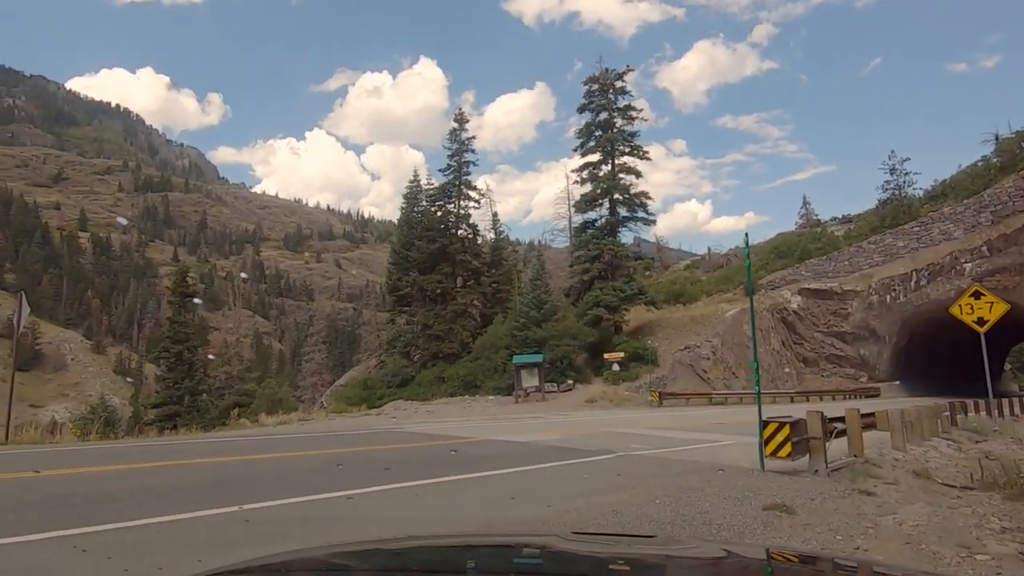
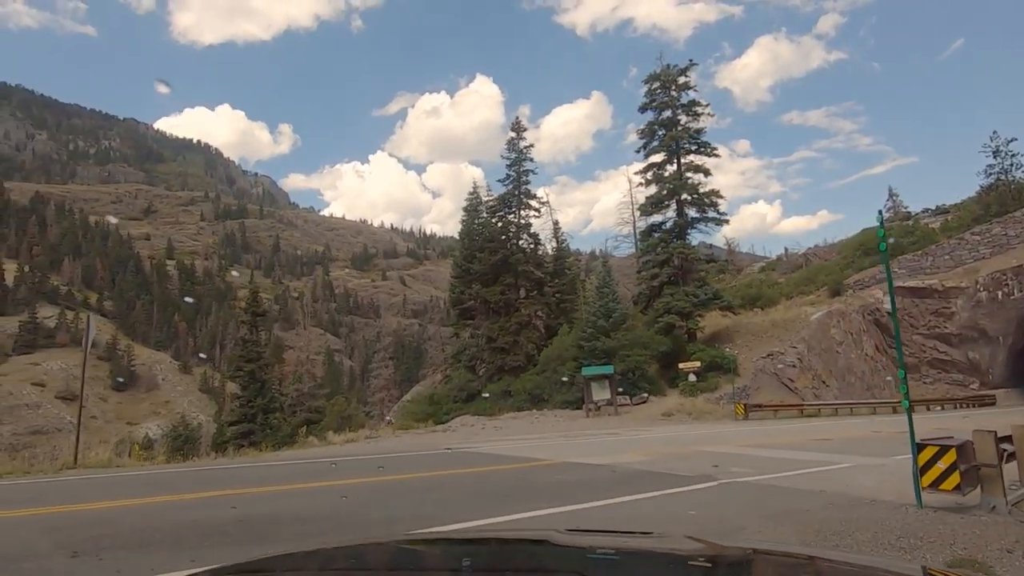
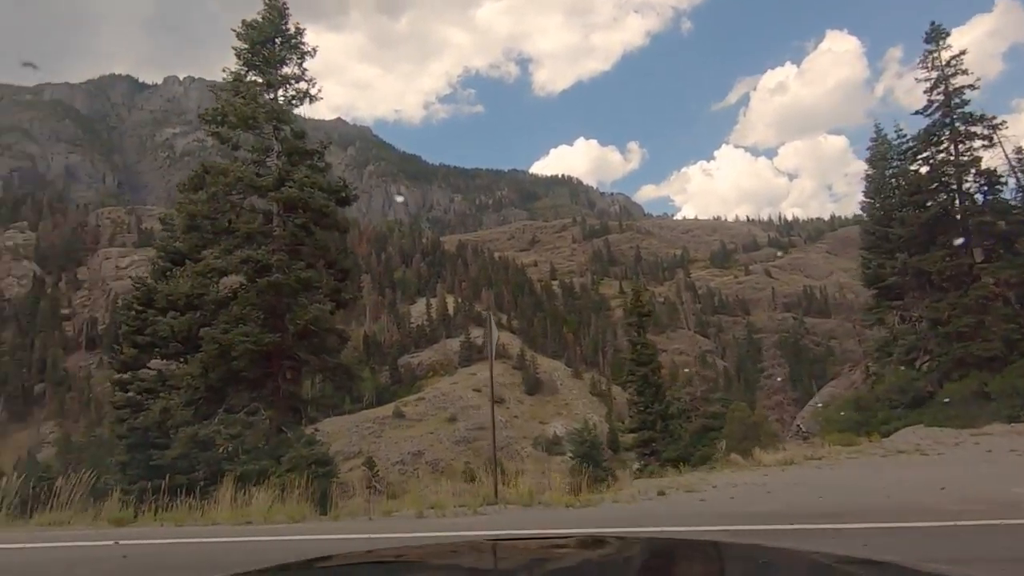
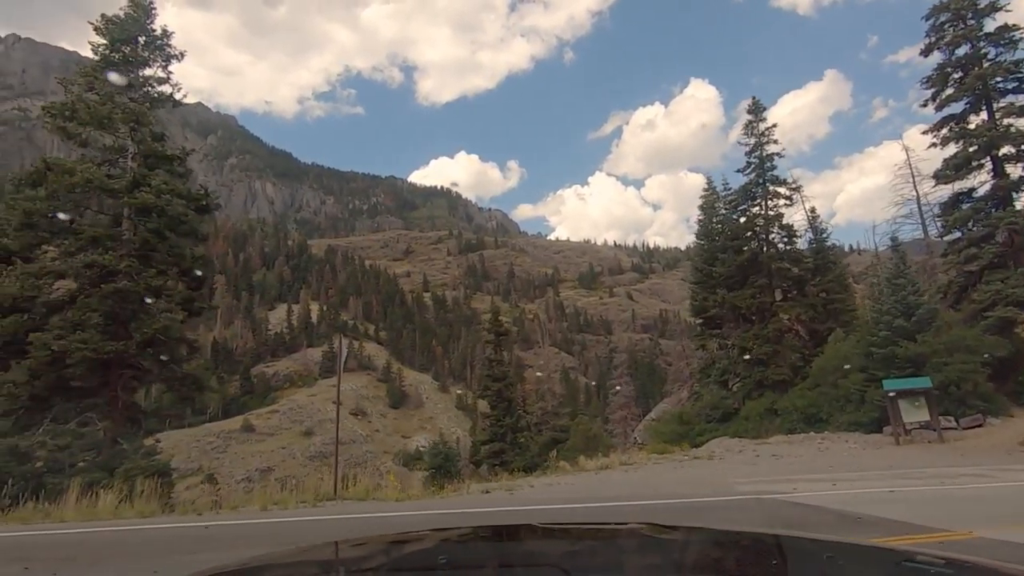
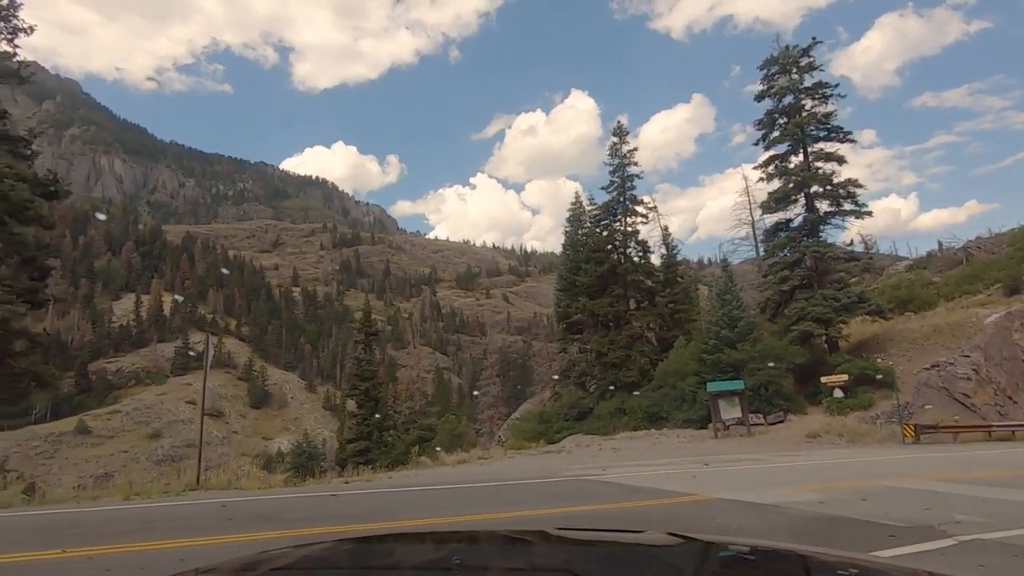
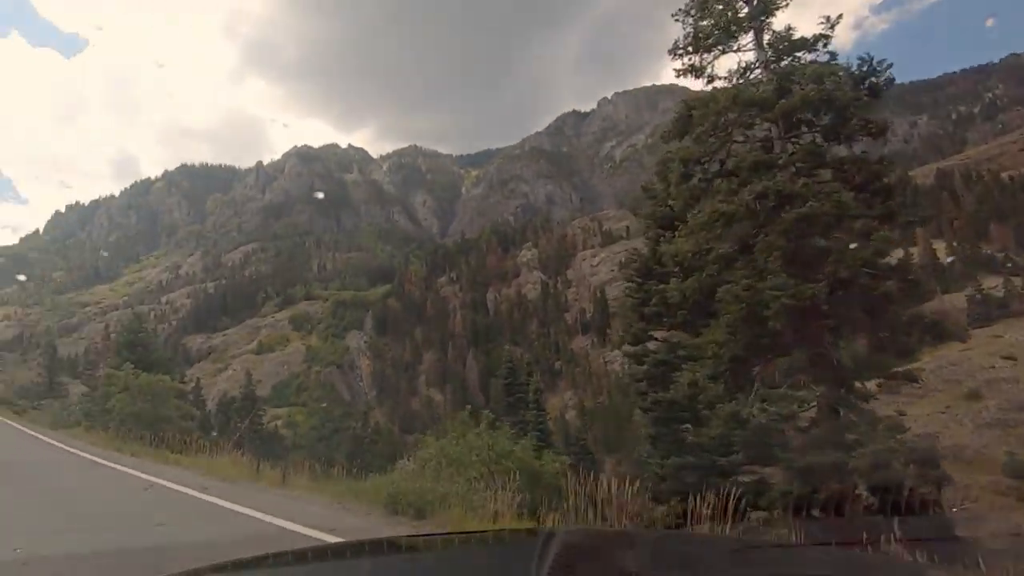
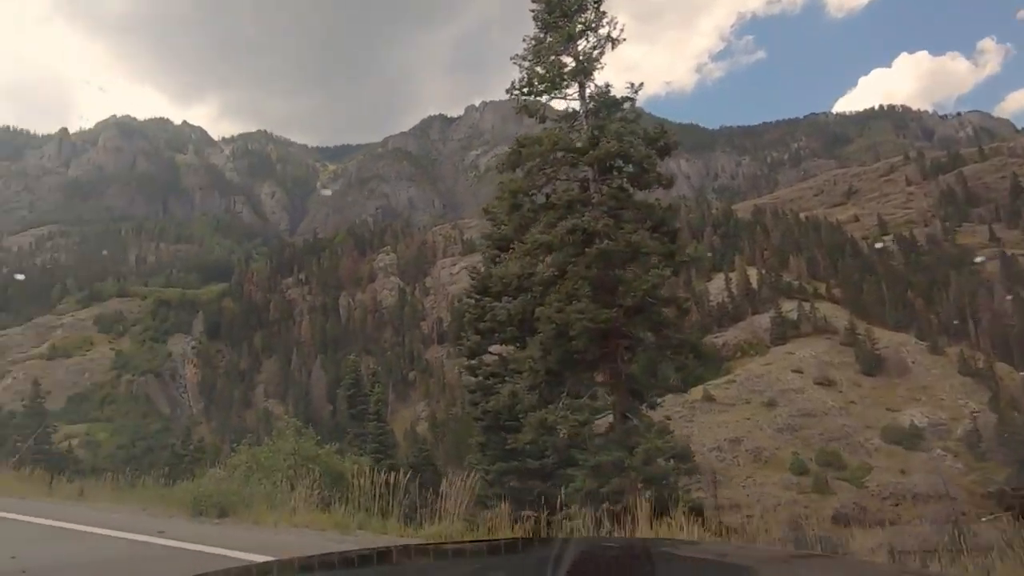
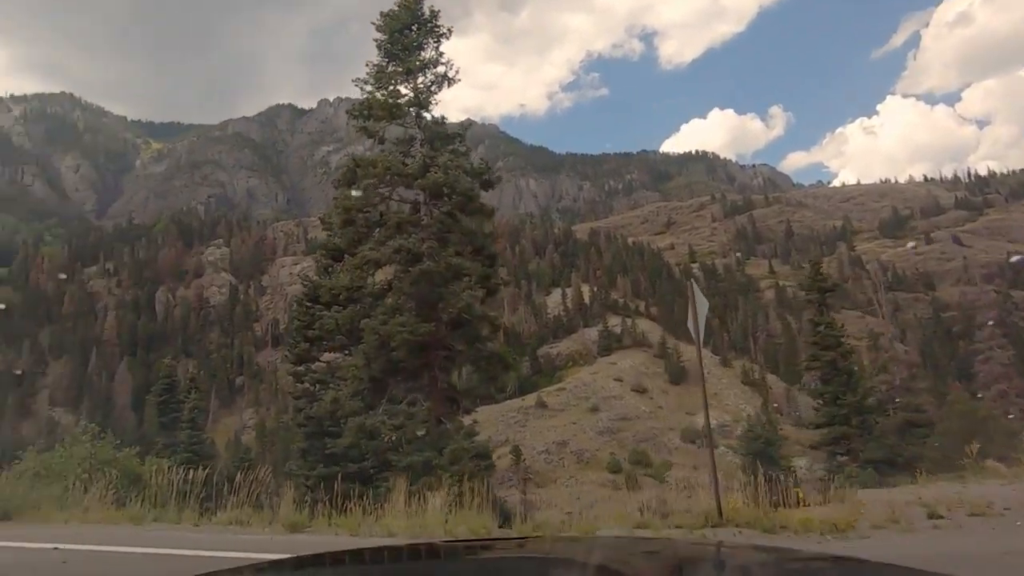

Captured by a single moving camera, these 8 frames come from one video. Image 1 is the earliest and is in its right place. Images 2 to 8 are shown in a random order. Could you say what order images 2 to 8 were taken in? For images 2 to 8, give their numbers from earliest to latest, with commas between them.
2, 5, 4, 3, 8, 7, 6
